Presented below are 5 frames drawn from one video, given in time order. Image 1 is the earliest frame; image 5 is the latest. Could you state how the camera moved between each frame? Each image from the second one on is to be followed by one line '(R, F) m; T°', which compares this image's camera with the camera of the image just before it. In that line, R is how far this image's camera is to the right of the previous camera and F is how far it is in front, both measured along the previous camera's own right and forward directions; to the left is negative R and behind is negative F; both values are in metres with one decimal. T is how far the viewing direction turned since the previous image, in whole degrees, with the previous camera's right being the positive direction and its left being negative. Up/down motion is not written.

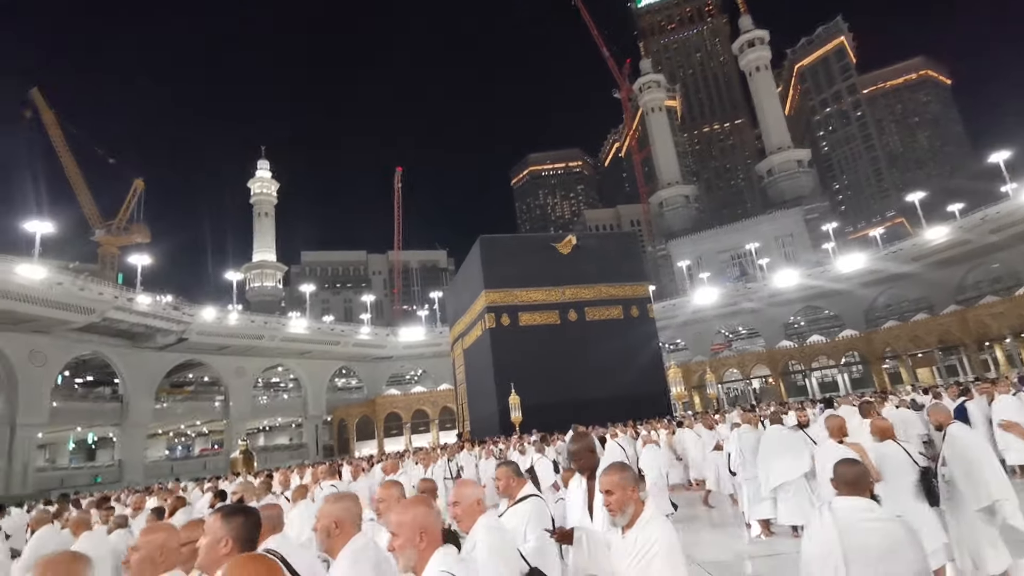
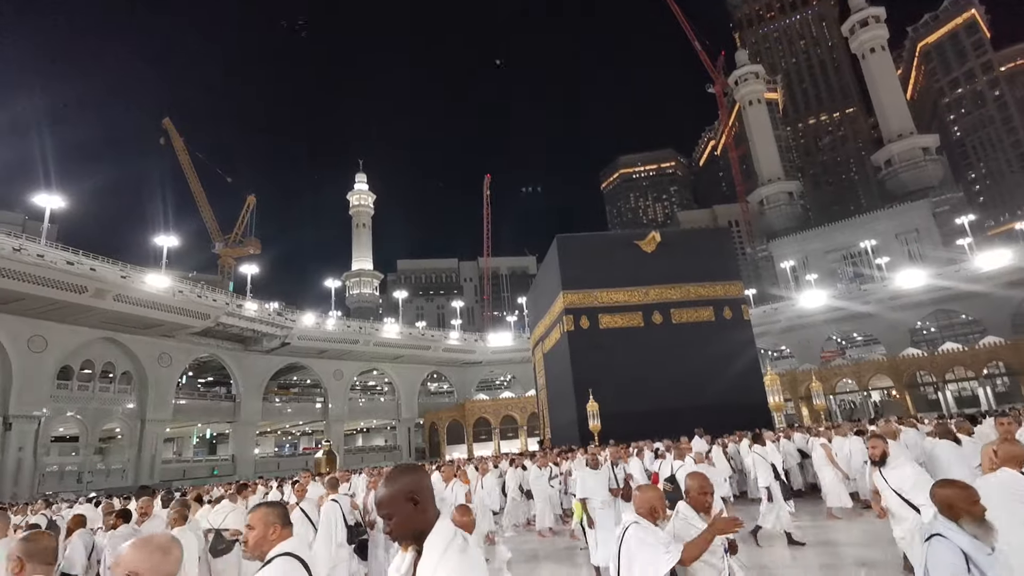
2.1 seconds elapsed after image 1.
(+0.2, +0.5) m; -9°
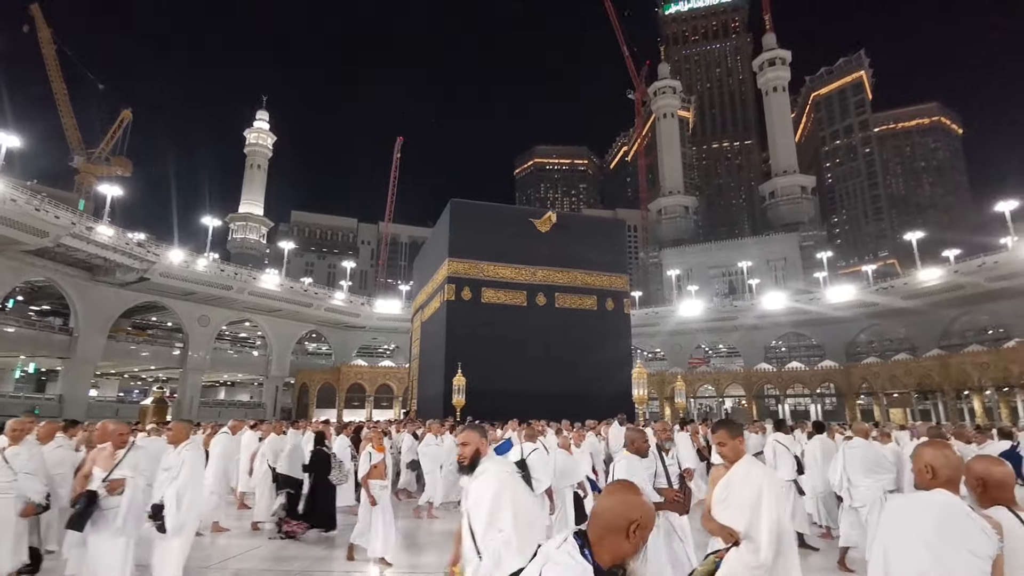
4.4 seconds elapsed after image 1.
(+0.3, +0.4) m; +10°
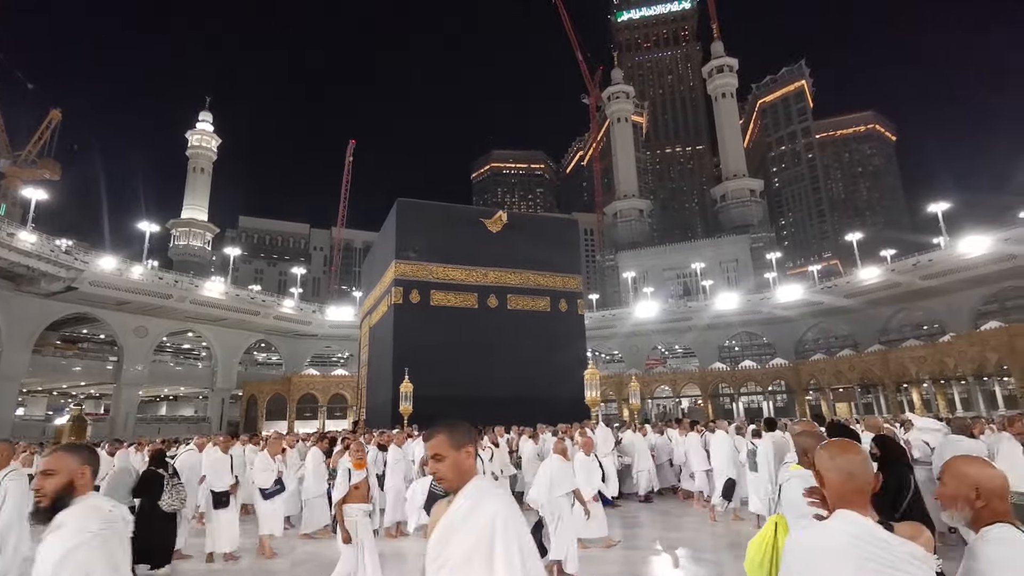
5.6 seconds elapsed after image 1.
(+0.2, +0.4) m; +4°
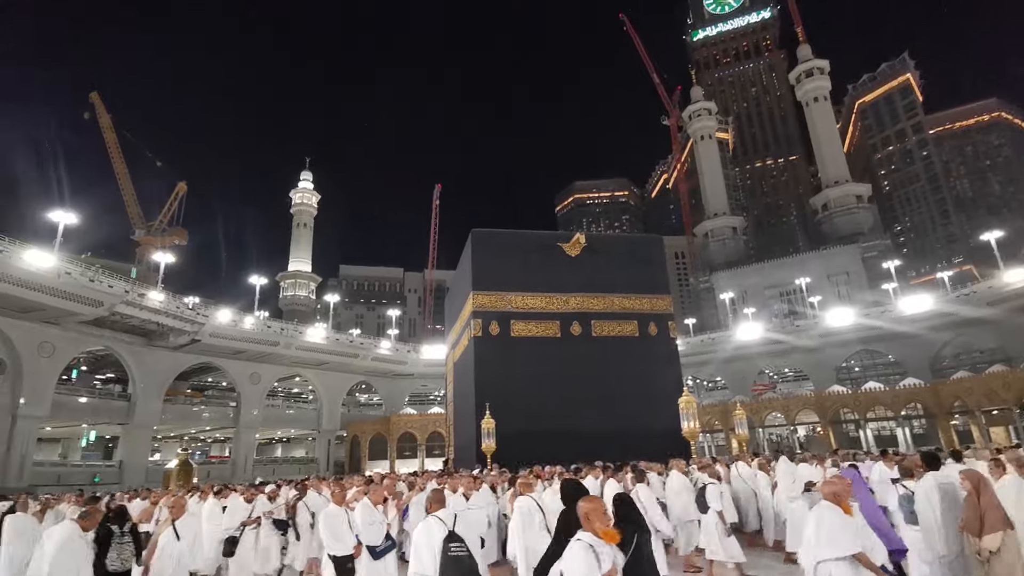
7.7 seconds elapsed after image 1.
(+0.1, +0.4) m; -9°
